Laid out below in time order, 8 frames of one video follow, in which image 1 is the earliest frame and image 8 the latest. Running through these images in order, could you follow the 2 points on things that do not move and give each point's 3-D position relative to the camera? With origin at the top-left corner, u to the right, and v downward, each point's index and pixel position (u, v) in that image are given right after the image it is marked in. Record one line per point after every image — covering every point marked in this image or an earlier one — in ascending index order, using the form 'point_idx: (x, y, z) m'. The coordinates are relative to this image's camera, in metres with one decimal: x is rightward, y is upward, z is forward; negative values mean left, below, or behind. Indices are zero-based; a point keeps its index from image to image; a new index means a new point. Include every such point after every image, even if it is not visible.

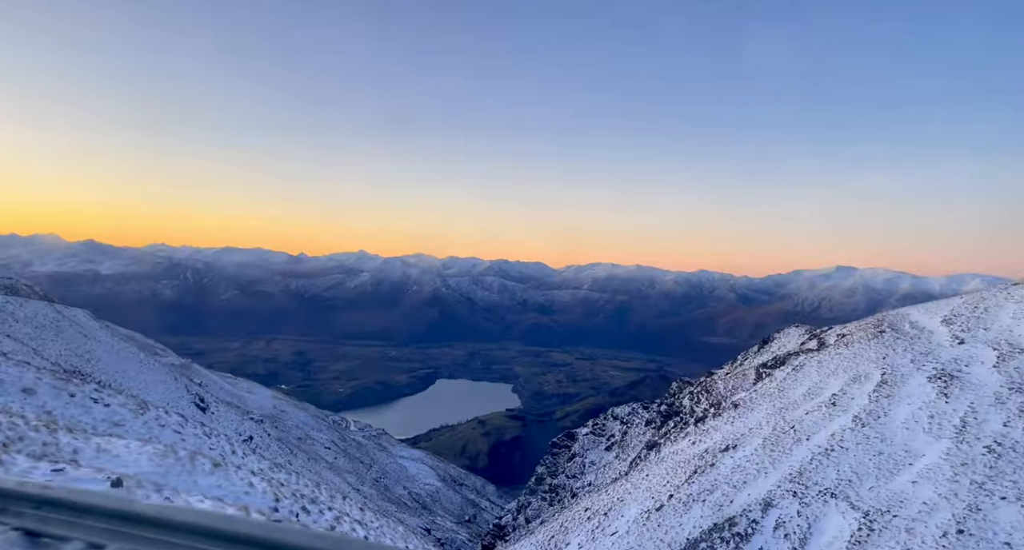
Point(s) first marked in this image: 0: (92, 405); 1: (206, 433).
0: (-6.4, -2.0, +10.9) m
1: (-6.1, -3.2, +14.2) m
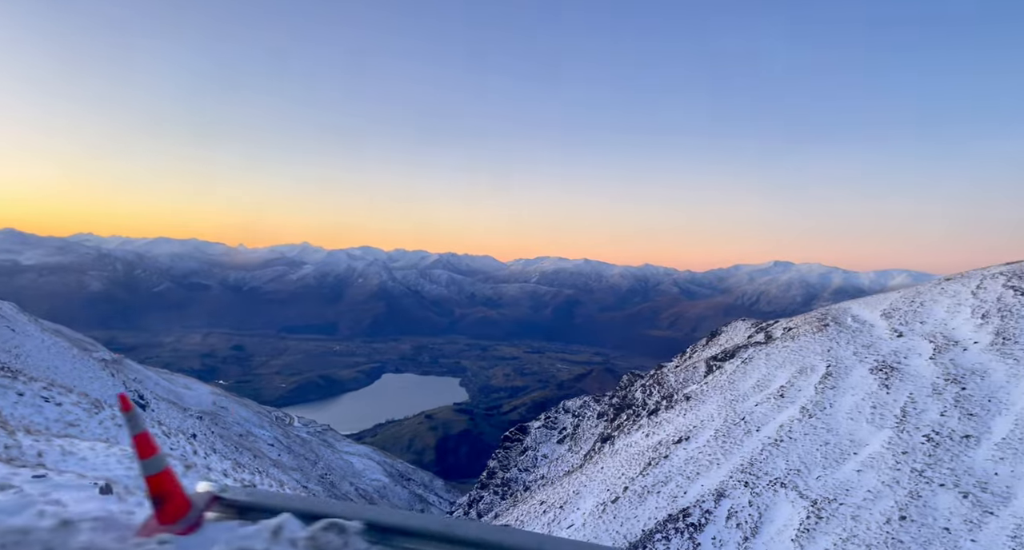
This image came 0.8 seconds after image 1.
0: (-6.7, -1.9, +10.2) m
1: (-6.7, -3.0, +13.6) m
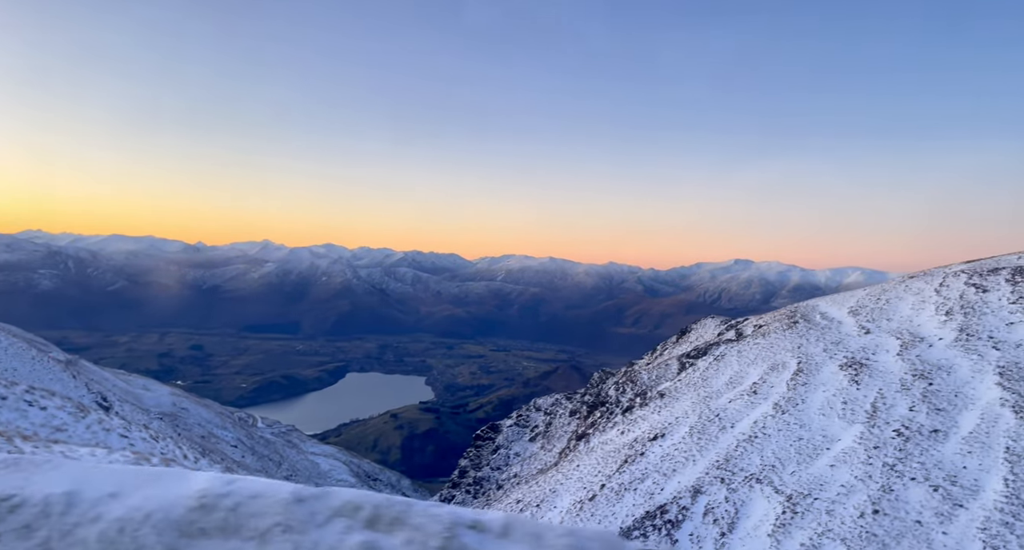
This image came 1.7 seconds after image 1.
0: (-6.6, -1.8, +9.7) m
1: (-6.7, -2.9, +13.0) m
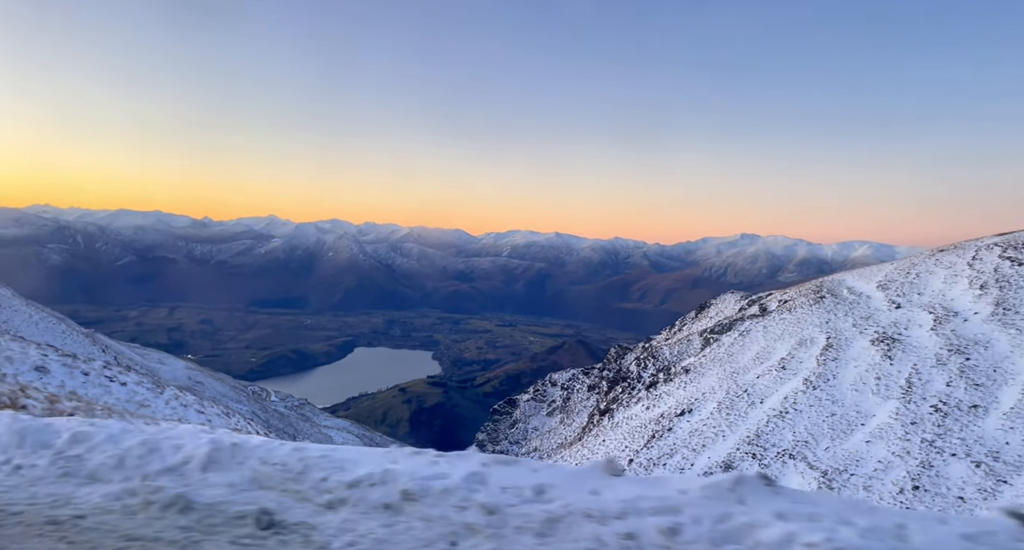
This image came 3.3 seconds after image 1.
0: (-5.3, -1.4, +9.3) m
1: (-5.4, -2.4, +12.7) m
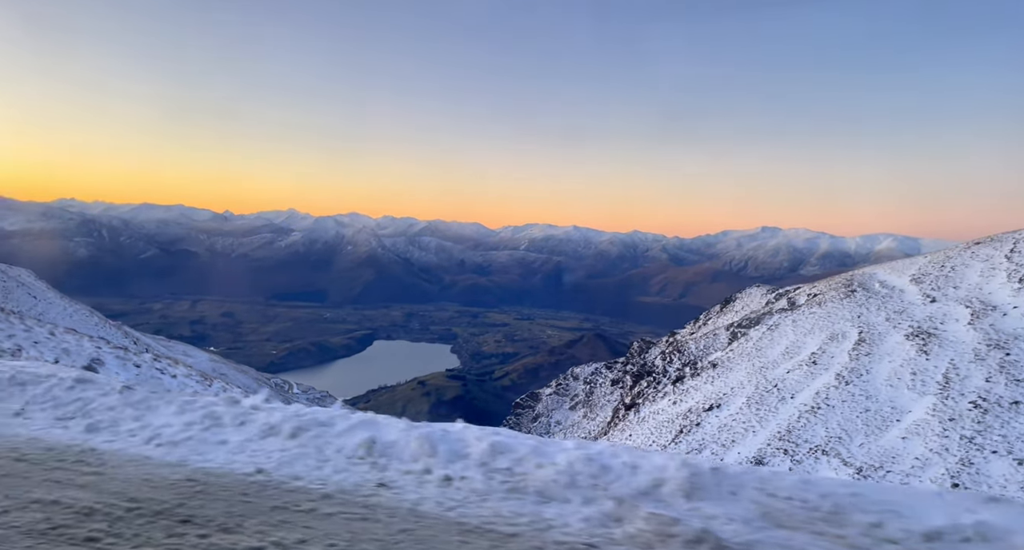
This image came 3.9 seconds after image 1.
0: (-4.5, -1.3, +9.2) m
1: (-4.5, -2.3, +12.5) m
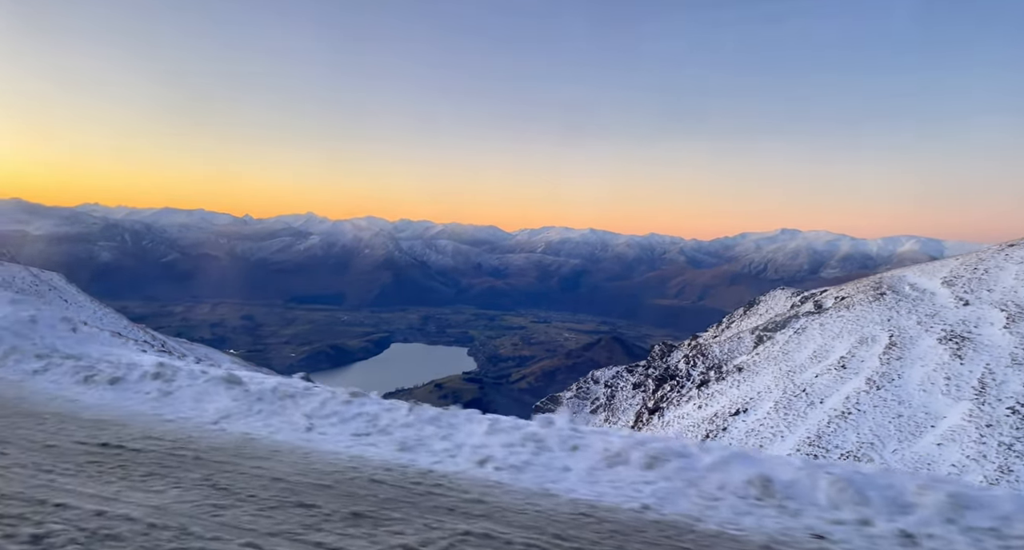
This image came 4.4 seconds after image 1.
0: (-3.9, -1.4, +9.0) m
1: (-3.8, -2.4, +12.3) m
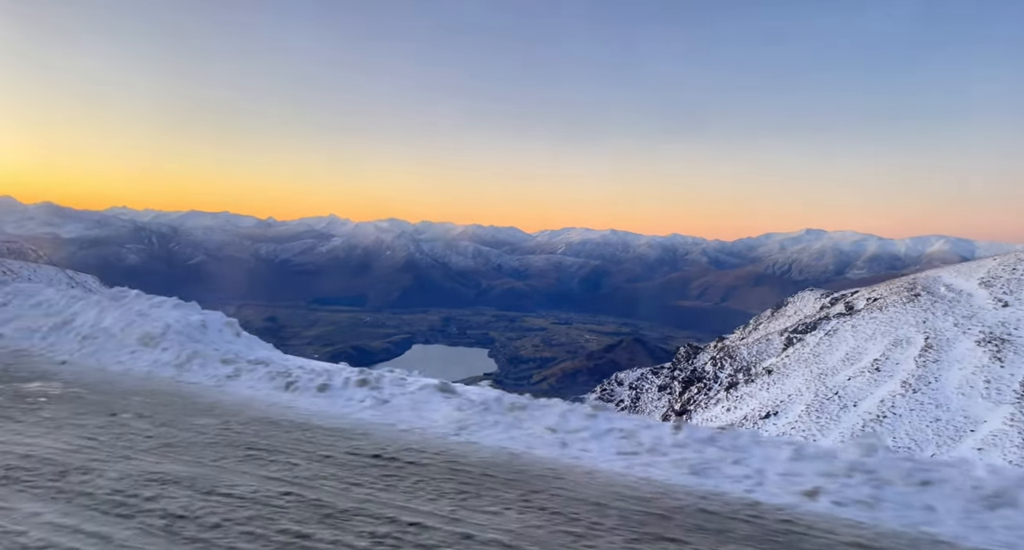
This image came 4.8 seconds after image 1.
0: (-3.2, -1.4, +9.0) m
1: (-3.0, -2.4, +12.4) m
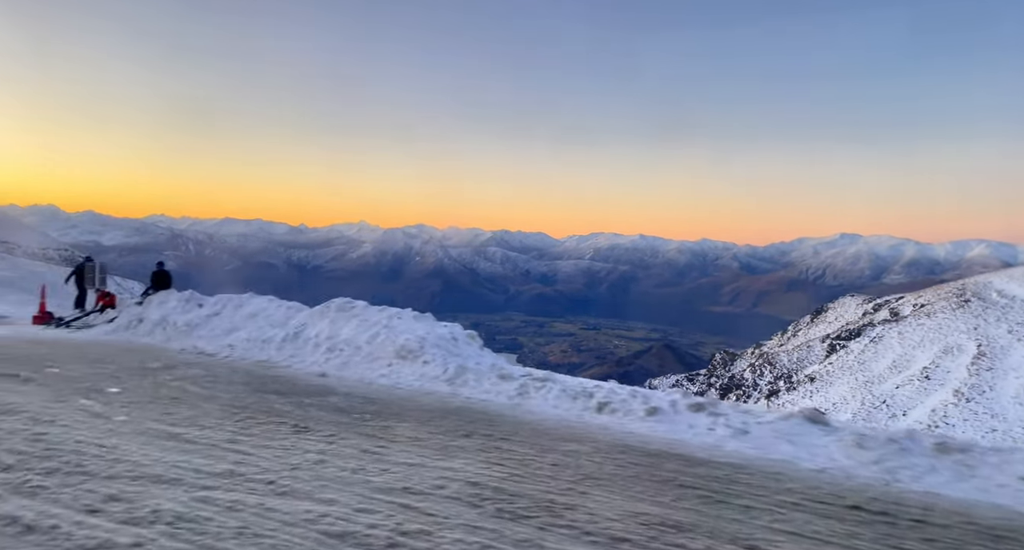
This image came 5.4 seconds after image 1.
0: (-2.2, -1.5, +9.0) m
1: (-1.9, -2.5, +12.3) m
